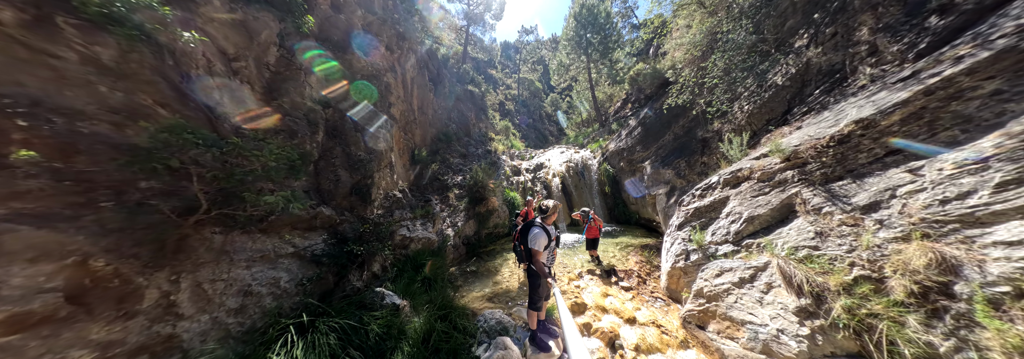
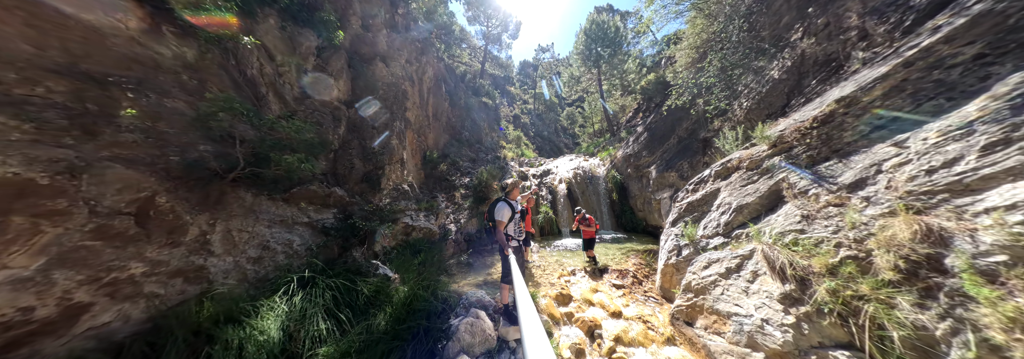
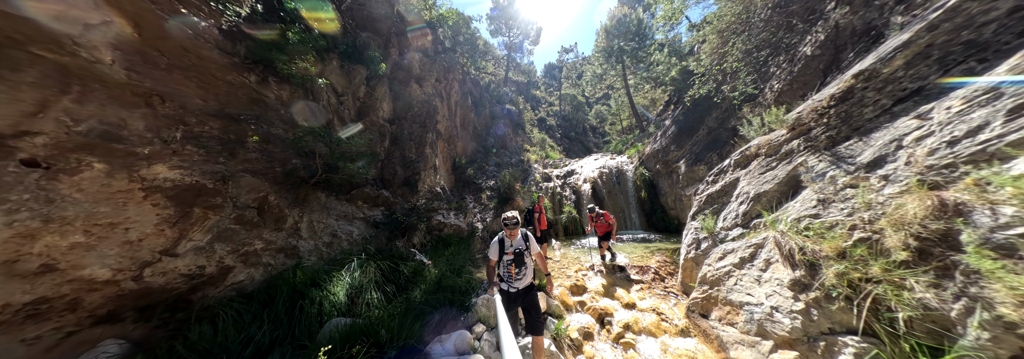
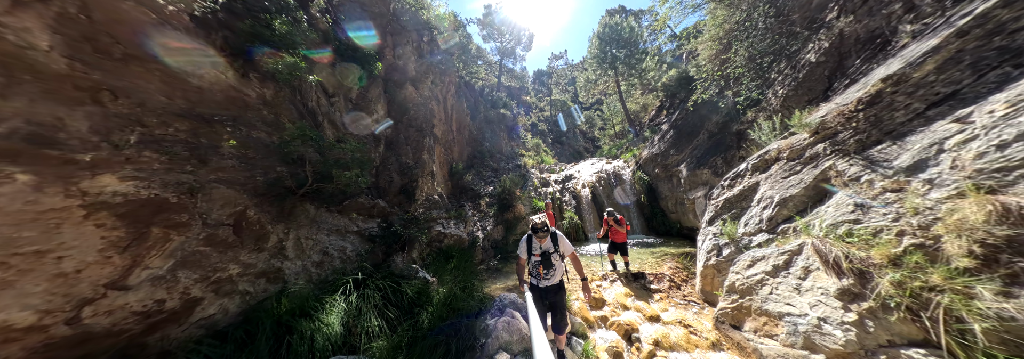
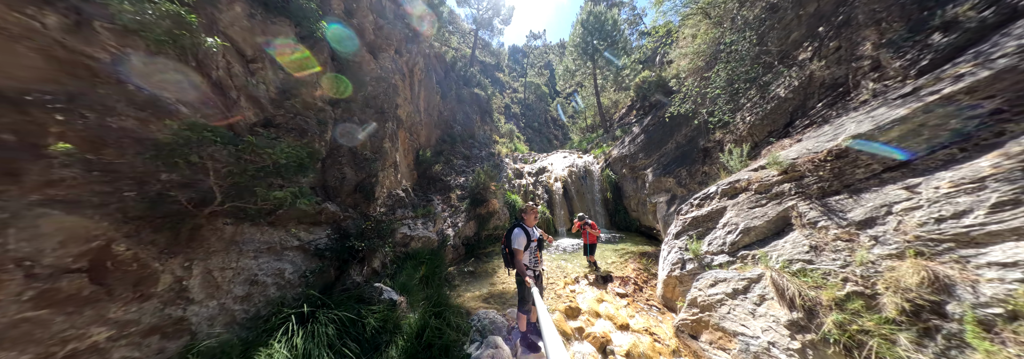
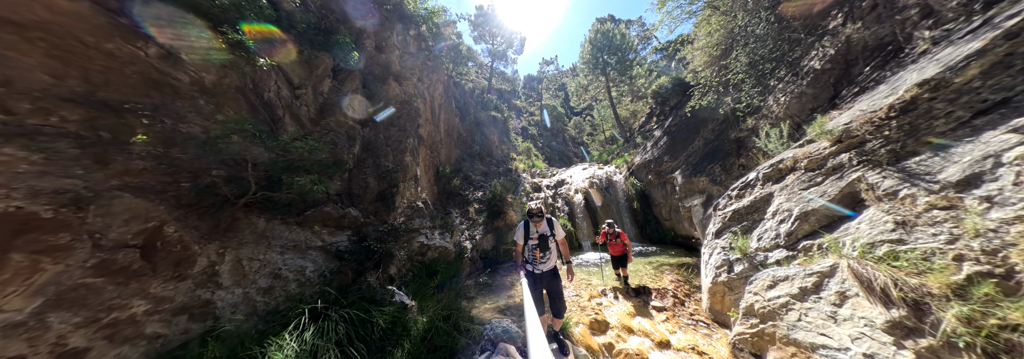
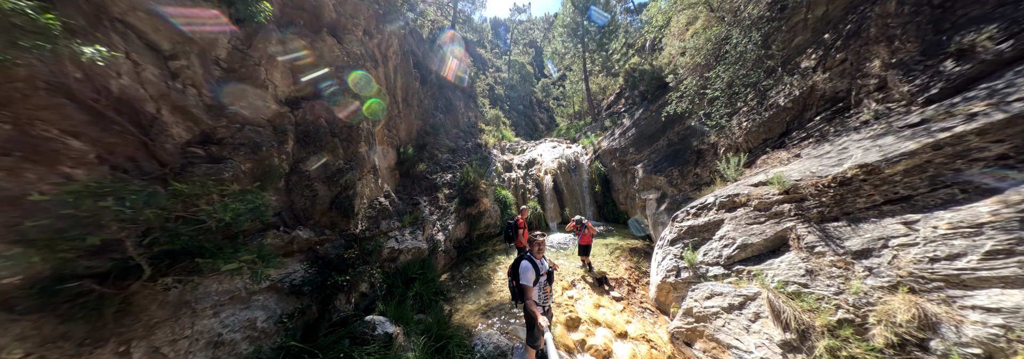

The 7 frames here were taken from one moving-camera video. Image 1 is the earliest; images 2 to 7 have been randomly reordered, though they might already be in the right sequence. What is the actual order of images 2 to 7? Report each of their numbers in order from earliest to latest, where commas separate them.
7, 5, 2, 6, 4, 3
